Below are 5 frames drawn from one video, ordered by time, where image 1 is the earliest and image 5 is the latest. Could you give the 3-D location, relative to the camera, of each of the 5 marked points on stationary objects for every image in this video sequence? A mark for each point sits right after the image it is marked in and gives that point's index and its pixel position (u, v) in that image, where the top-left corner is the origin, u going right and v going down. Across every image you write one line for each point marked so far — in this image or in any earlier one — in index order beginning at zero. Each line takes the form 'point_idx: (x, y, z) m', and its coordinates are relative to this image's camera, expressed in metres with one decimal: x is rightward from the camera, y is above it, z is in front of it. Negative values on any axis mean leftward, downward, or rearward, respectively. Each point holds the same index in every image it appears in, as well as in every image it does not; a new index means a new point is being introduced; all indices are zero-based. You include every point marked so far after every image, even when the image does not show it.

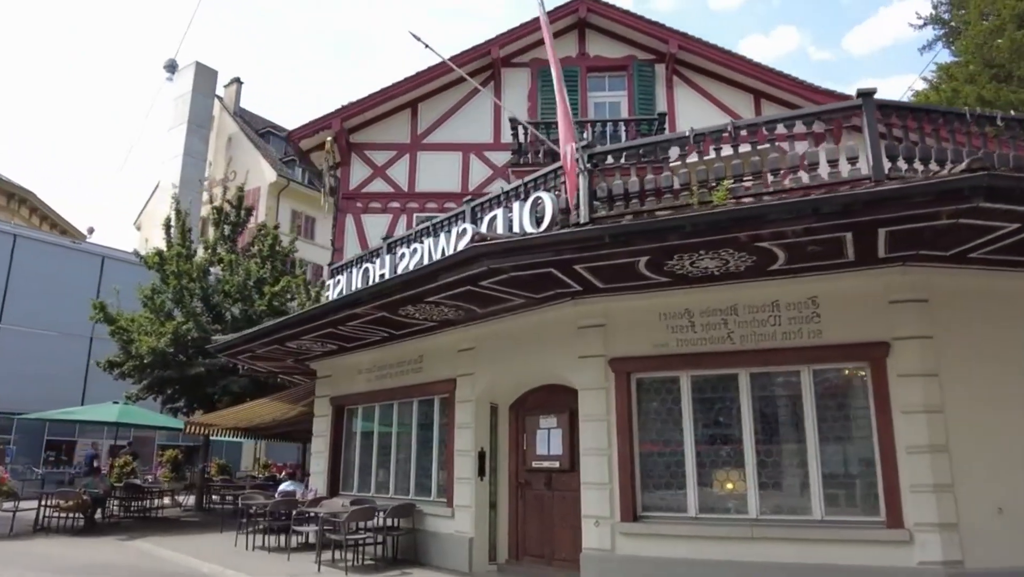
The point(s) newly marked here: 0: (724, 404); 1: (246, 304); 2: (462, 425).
0: (+2.1, -1.1, +7.4) m
1: (-6.2, -0.4, +17.7) m
2: (-0.6, -1.7, +9.4) m
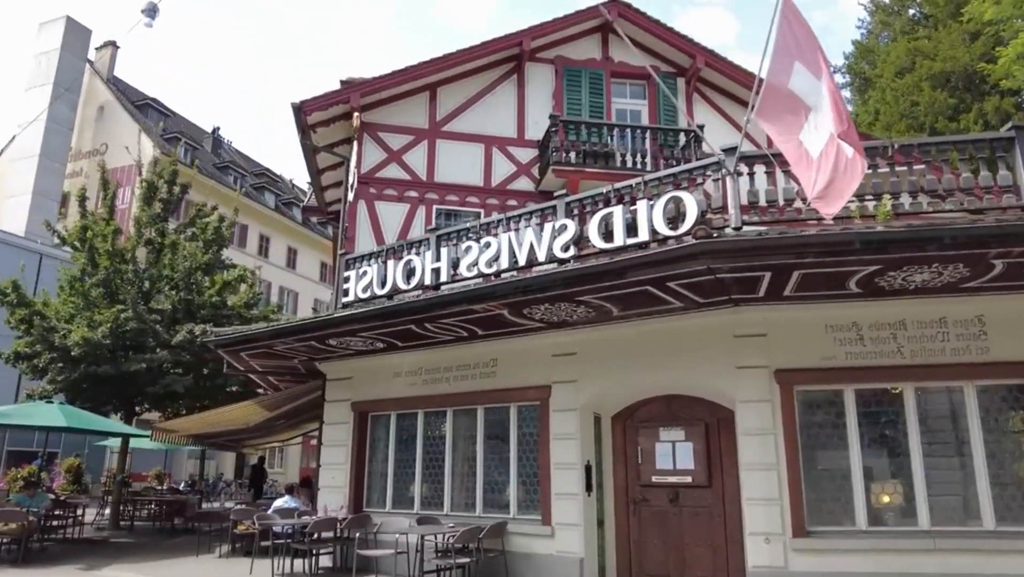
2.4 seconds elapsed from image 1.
0: (+3.7, -1.3, +7.5) m
1: (-6.7, -0.1, +15.5) m
2: (+0.6, -1.7, +8.8) m
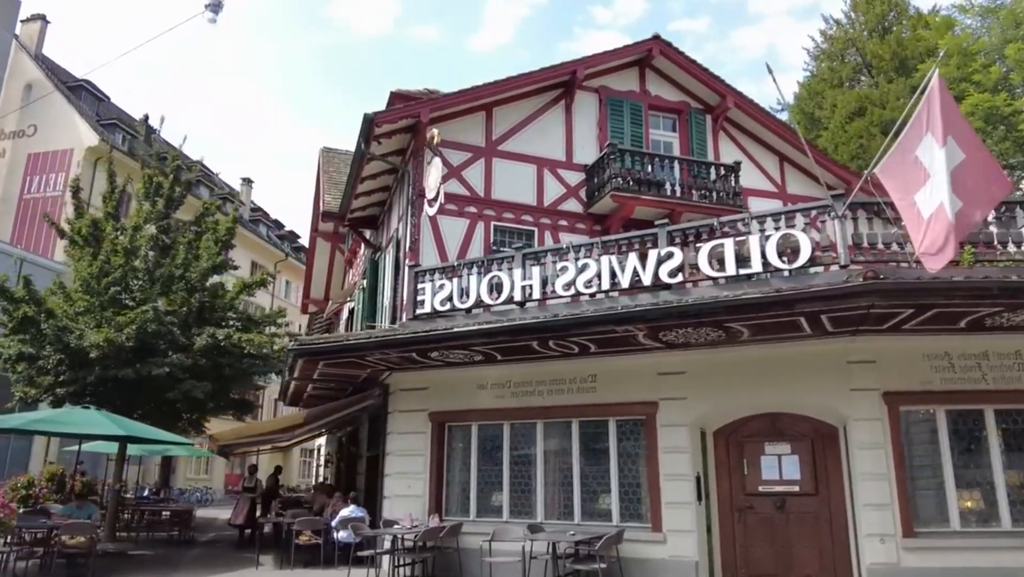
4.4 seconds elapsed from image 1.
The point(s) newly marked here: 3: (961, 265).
0: (+5.4, -1.7, +8.7) m
1: (-6.2, -0.1, +15.0) m
2: (+2.1, -2.0, +9.5) m
3: (+5.1, +0.3, +8.6) m
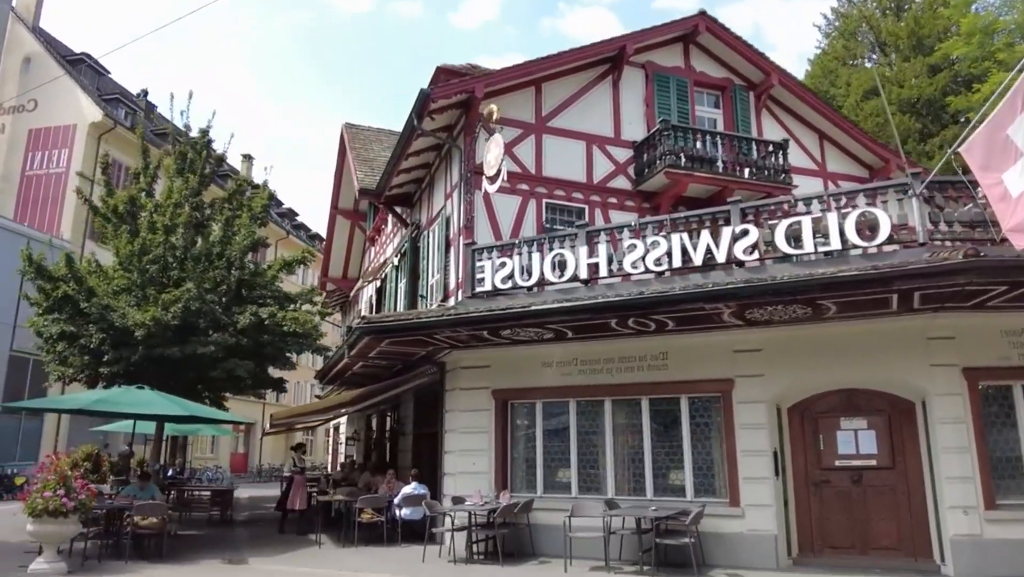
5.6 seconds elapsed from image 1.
0: (+6.4, -1.4, +8.9) m
1: (-5.3, +0.3, +14.8) m
2: (+3.1, -1.8, +9.6) m
3: (+6.2, +0.5, +8.7) m
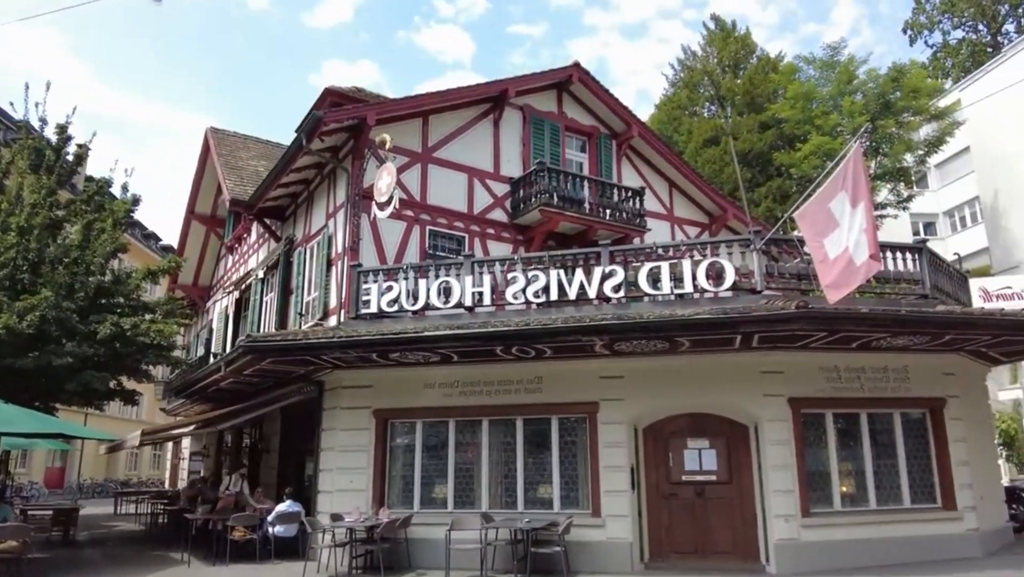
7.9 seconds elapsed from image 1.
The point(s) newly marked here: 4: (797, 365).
0: (+4.9, -2.1, +10.8) m
1: (-7.7, +0.1, +14.2) m
2: (+1.5, -2.2, +10.7) m
3: (+4.8, -0.1, +10.6) m
4: (+4.1, -1.1, +10.7) m
